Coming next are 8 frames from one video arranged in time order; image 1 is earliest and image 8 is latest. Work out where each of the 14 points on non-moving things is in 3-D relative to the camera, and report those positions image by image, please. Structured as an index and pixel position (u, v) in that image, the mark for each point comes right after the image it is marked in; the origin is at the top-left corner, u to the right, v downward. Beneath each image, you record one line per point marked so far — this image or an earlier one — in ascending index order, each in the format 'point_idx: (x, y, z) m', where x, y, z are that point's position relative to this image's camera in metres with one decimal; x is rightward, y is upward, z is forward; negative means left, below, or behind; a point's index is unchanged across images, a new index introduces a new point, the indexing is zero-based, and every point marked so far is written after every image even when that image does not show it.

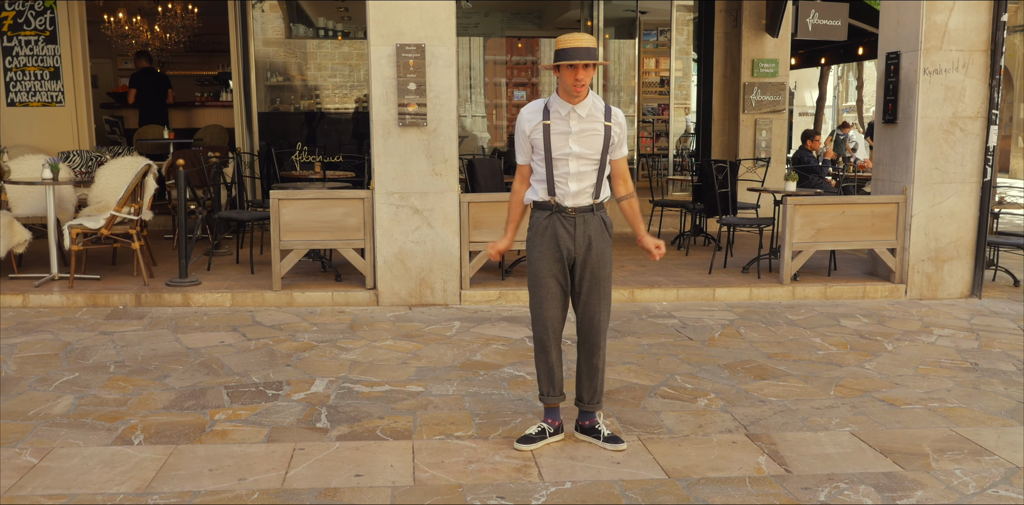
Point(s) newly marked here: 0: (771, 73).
0: (+3.5, +2.4, +12.1) m
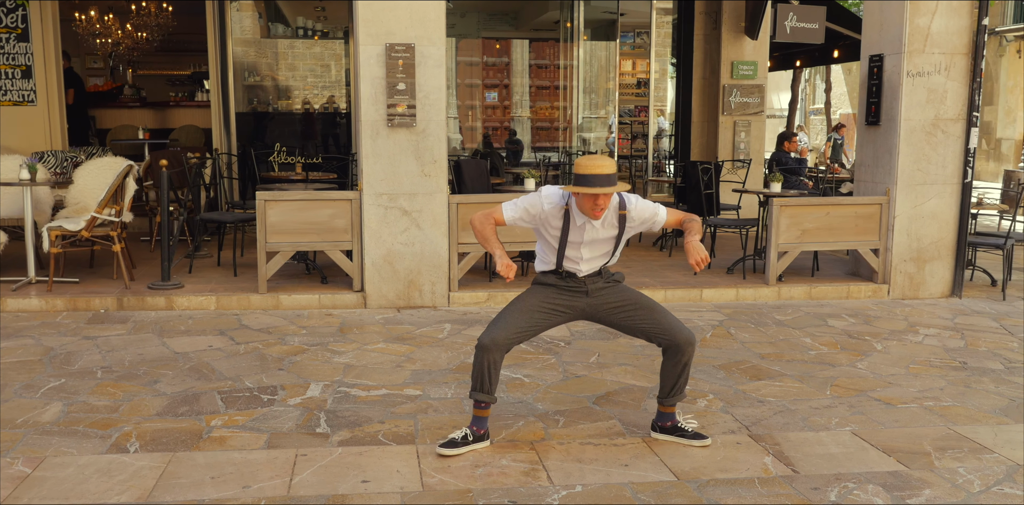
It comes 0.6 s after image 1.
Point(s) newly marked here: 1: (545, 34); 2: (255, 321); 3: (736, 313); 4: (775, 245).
0: (+3.2, +2.4, +12.2) m
1: (+0.4, +3.1, +12.9) m
2: (-2.0, -0.5, +6.9) m
3: (+1.9, -0.5, +7.6) m
4: (+2.4, +0.1, +8.2) m
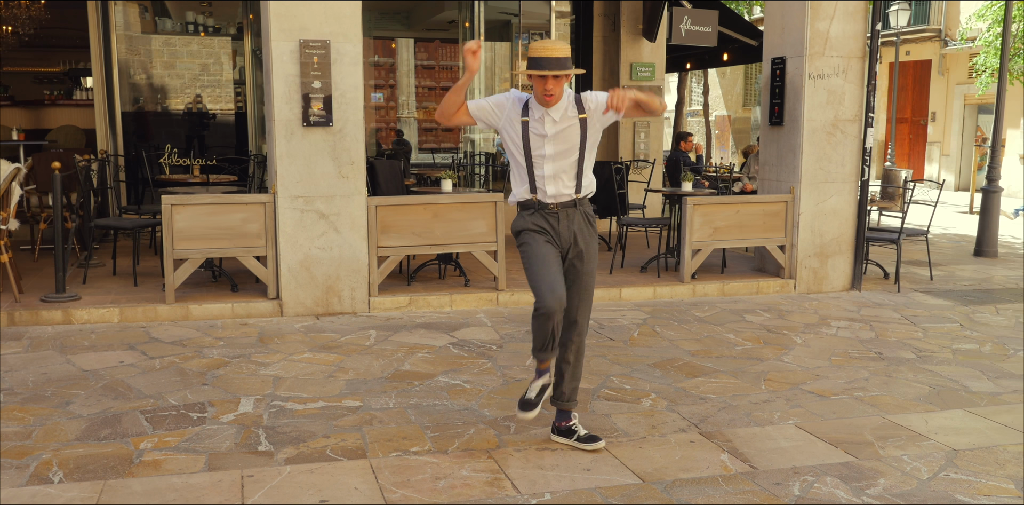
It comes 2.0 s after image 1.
0: (+1.9, +2.4, +12.5) m
1: (-1.1, +3.1, +12.7) m
2: (-2.5, -0.6, +6.4) m
3: (+1.2, -0.5, +7.7) m
4: (+1.6, +0.1, +8.4) m
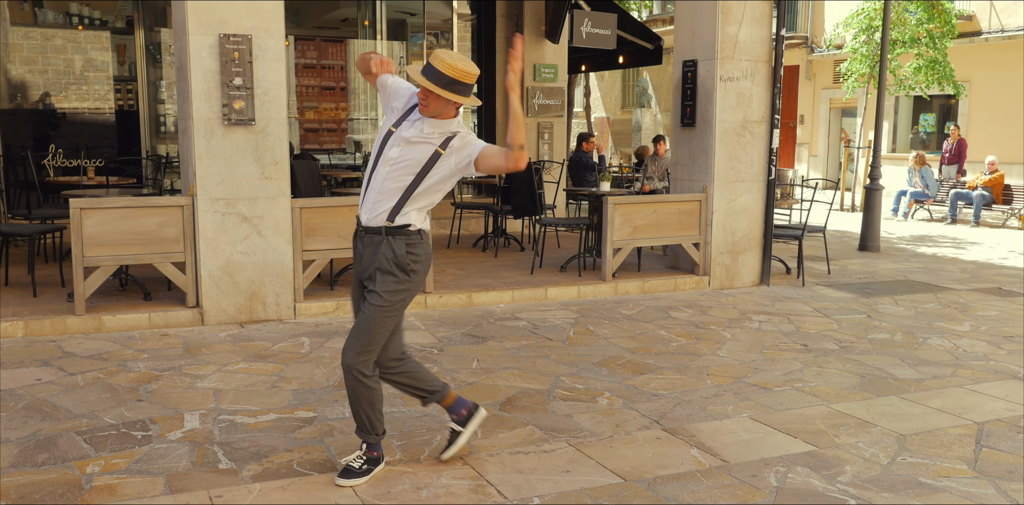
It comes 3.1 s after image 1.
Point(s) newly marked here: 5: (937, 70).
0: (+0.5, +2.4, +12.5) m
1: (-2.4, +3.0, +12.4) m
2: (-2.9, -0.6, +6.0) m
3: (+0.6, -0.5, +7.8) m
4: (+0.9, +0.1, +8.5) m
5: (+8.6, +3.7, +18.4) m
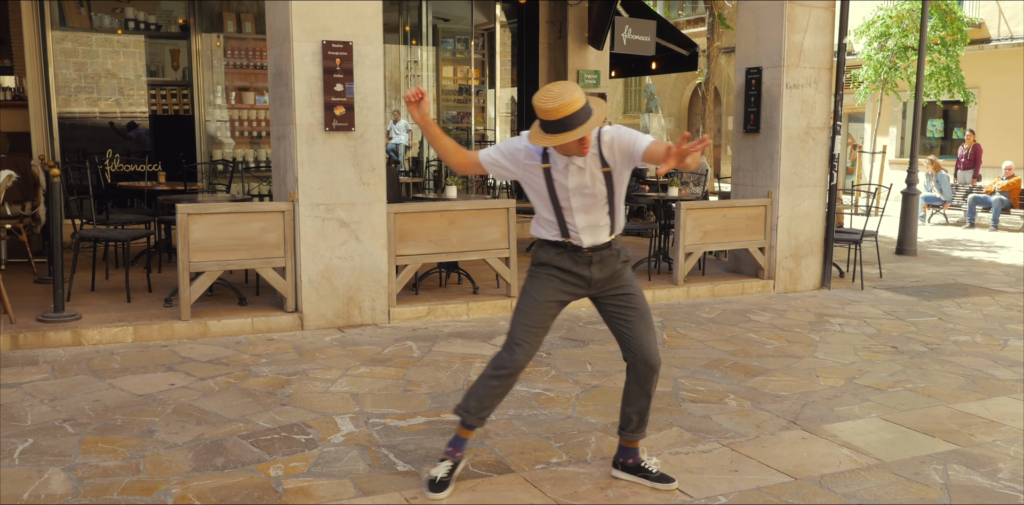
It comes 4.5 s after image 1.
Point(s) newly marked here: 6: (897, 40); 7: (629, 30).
0: (+1.1, +2.4, +12.7) m
1: (-1.8, +3.0, +12.4) m
2: (-2.1, -0.7, +6.0) m
3: (+1.3, -0.5, +7.9) m
4: (+1.6, +0.1, +8.6) m
5: (+9.1, +3.6, +18.8) m
6: (+8.0, +4.4, +18.8) m
7: (+1.6, +2.9, +12.0) m
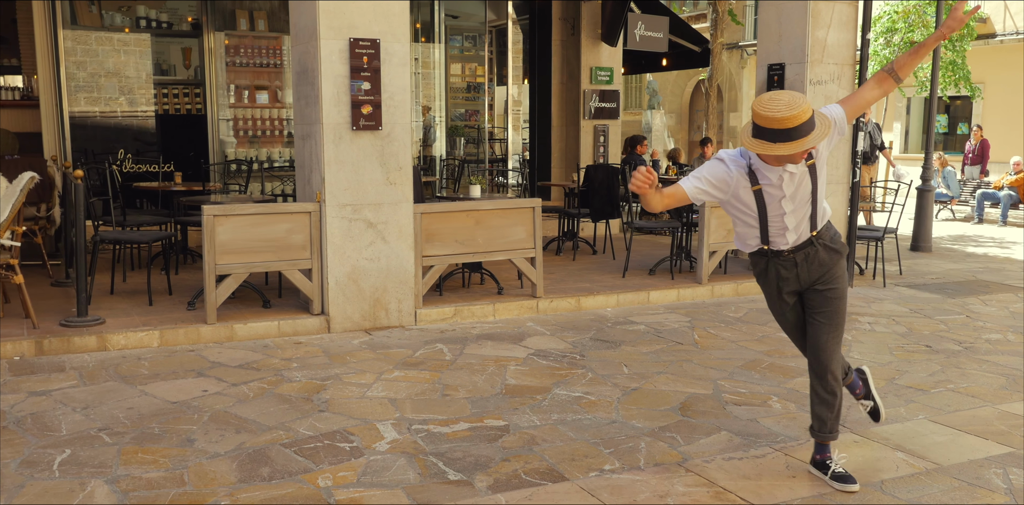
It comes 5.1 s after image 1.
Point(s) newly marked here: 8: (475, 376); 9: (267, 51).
0: (+1.3, +2.4, +12.6) m
1: (-1.7, +3.0, +12.3) m
2: (-1.9, -0.7, +5.9) m
3: (+1.6, -0.5, +7.8) m
4: (+1.8, +0.1, +8.5) m
5: (+9.2, +3.7, +18.7) m
6: (+8.1, +4.5, +18.7) m
7: (+1.7, +2.9, +11.8) m
8: (-0.2, -0.8, +5.7) m
9: (-3.2, +2.6, +11.9) m
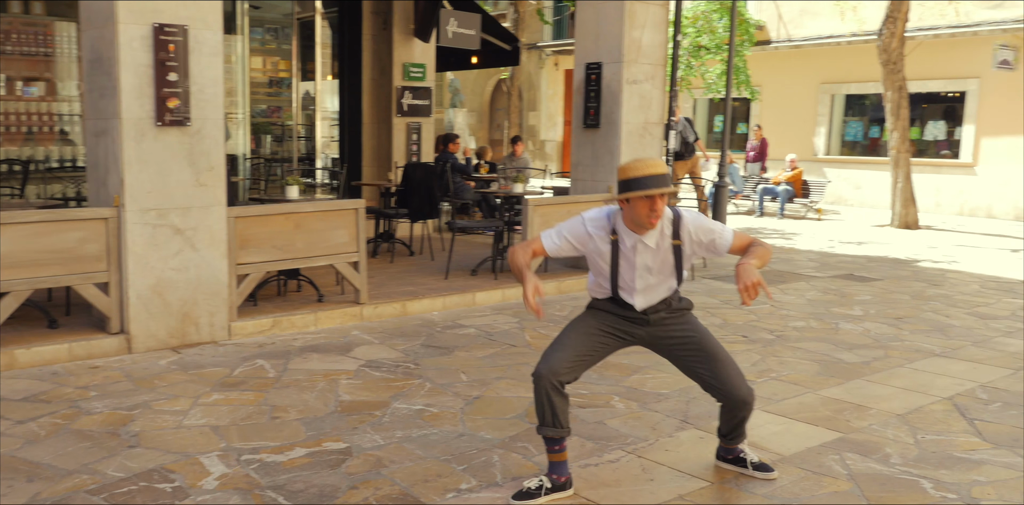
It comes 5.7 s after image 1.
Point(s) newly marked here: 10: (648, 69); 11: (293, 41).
0: (-1.3, +2.4, +12.3) m
1: (-4.2, +2.9, +11.3) m
2: (-2.8, -0.8, +5.1) m
3: (+0.1, -0.5, +7.7) m
4: (+0.2, +0.1, +8.4) m
5: (+5.0, +3.9, +20.0) m
6: (+3.9, +4.6, +19.7) m
7: (-0.7, +2.9, +11.7) m
8: (-1.2, -0.8, +5.2) m
9: (-5.6, +2.5, +10.6) m
10: (+1.3, +1.8, +9.1) m
11: (-3.1, +3.0, +12.7) m
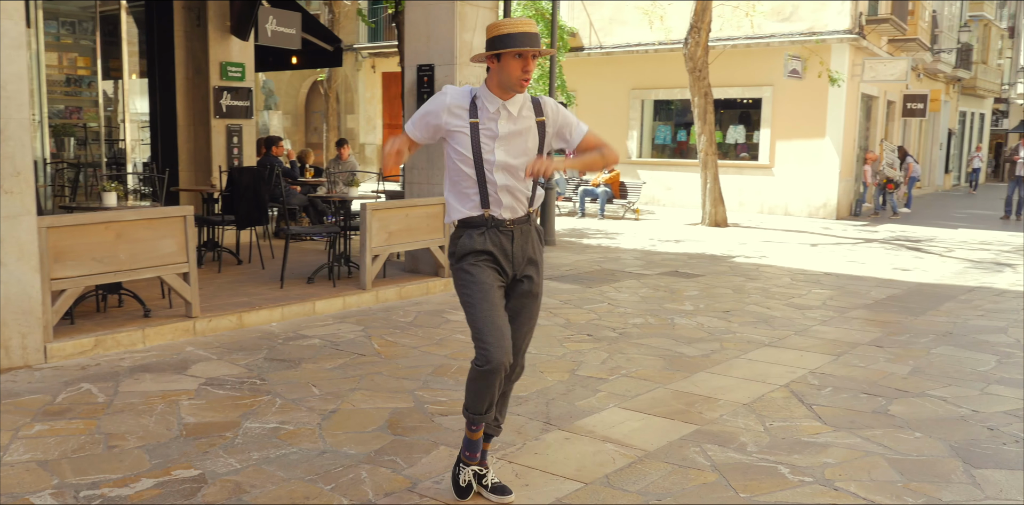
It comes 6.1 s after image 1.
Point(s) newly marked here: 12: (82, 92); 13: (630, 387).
0: (-3.6, +2.3, +11.6) m
1: (-6.2, +2.7, +10.2) m
2: (-3.5, -0.9, +4.3) m
3: (-1.2, -0.6, +7.4) m
4: (-1.3, 0.0, +8.2) m
5: (+1.0, +3.9, +20.5) m
6: (0.0, +4.6, +20.0) m
7: (-2.9, +2.8, +11.2) m
8: (-1.9, -0.9, +4.8) m
9: (-7.4, +2.3, +9.2) m
10: (-0.3, +1.8, +9.1) m
11: (-5.4, +2.8, +11.7) m
12: (-5.4, +2.1, +11.7) m
13: (+0.8, -0.9, +5.8) m
